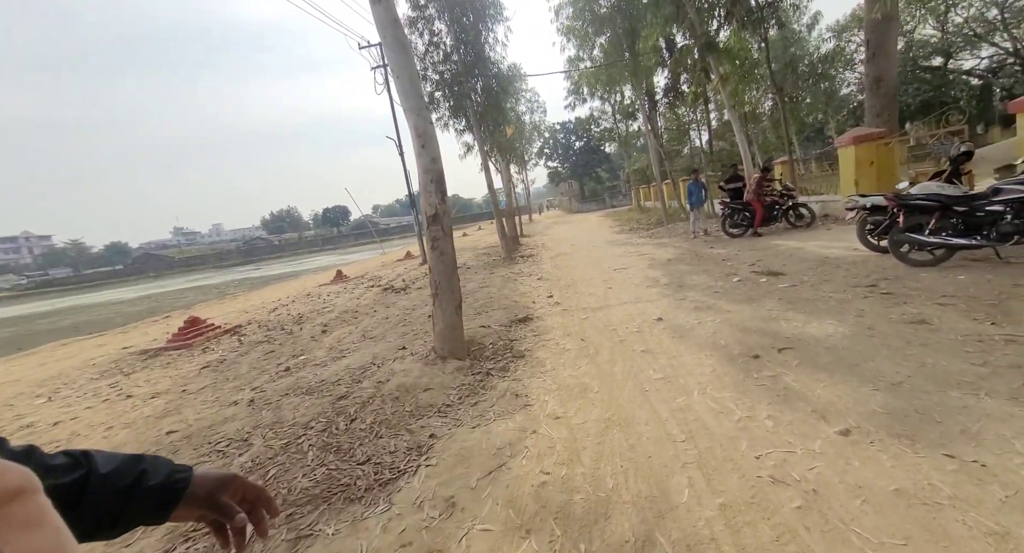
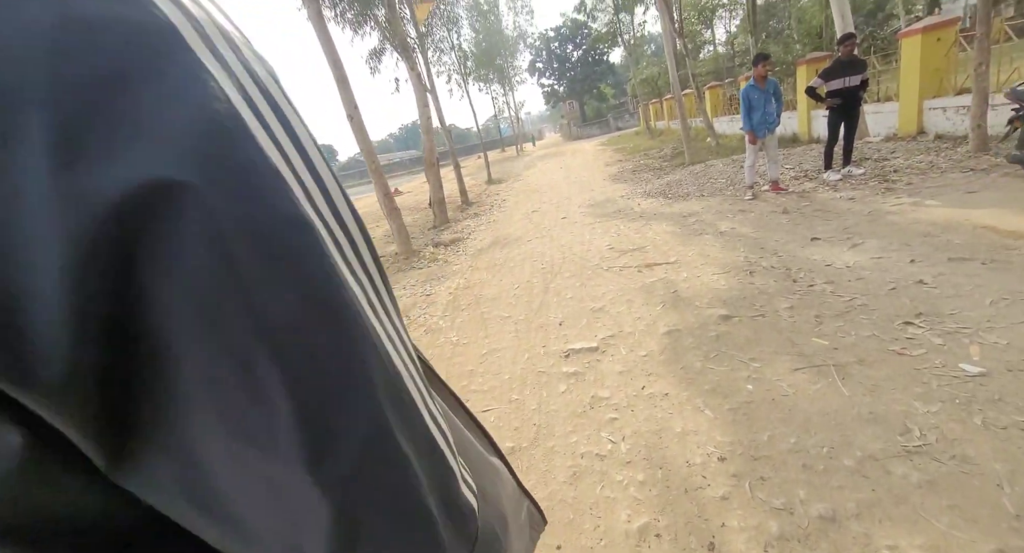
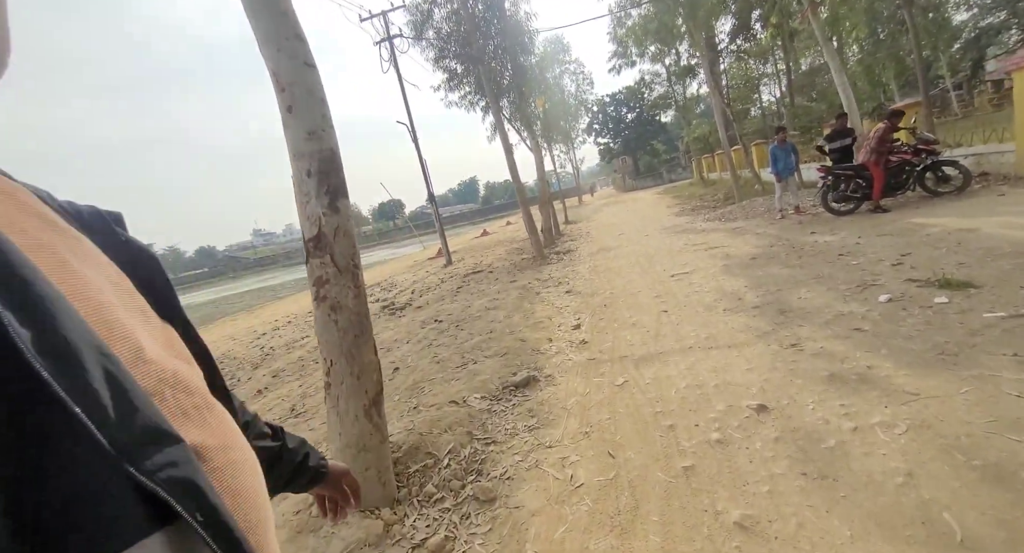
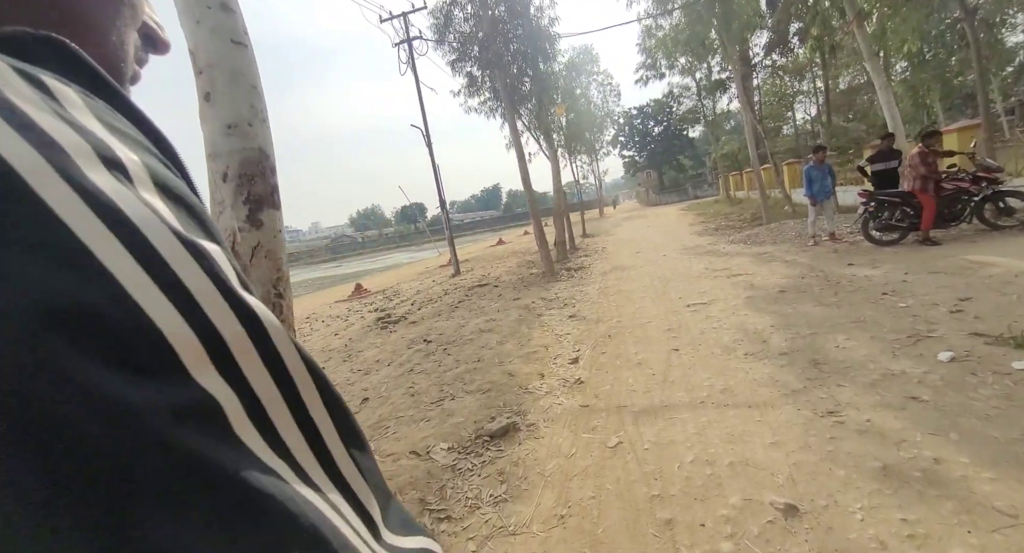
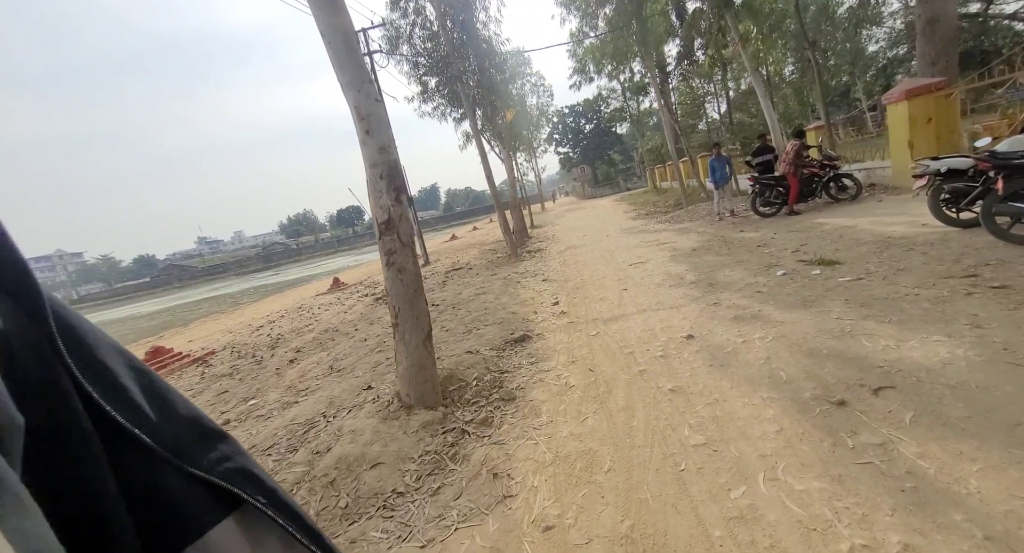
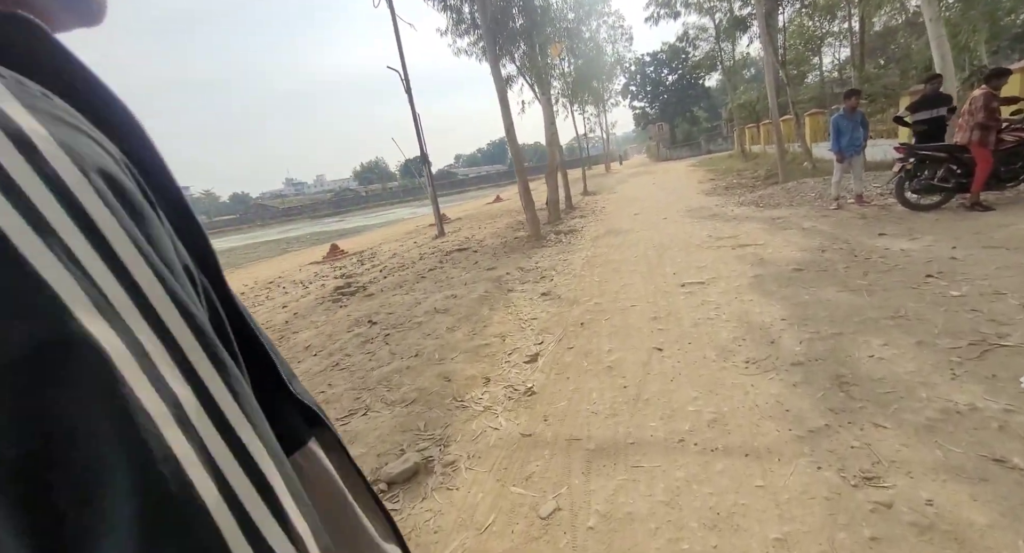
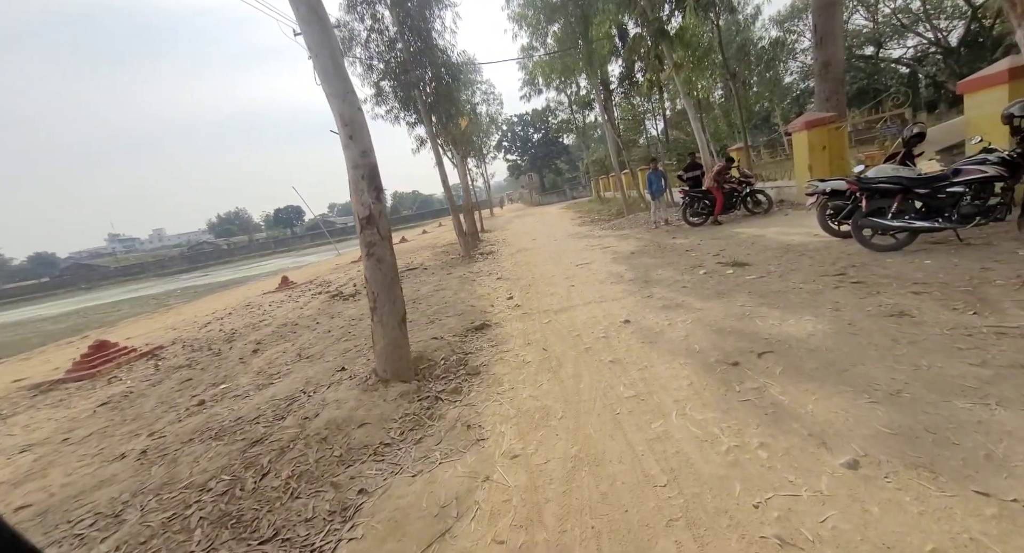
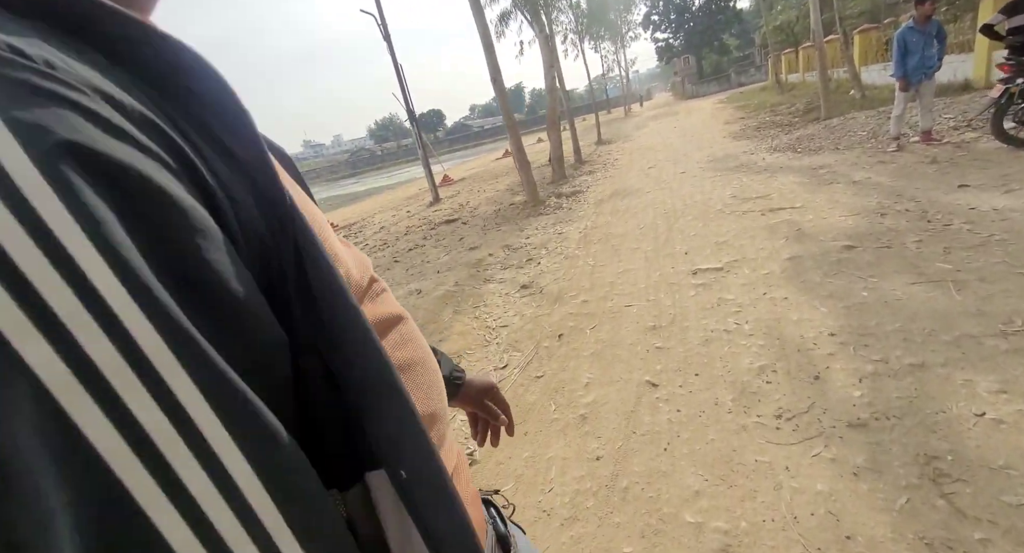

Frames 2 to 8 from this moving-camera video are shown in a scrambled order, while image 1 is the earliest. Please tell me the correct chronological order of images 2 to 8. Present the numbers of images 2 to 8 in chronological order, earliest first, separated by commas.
7, 5, 3, 4, 6, 8, 2
